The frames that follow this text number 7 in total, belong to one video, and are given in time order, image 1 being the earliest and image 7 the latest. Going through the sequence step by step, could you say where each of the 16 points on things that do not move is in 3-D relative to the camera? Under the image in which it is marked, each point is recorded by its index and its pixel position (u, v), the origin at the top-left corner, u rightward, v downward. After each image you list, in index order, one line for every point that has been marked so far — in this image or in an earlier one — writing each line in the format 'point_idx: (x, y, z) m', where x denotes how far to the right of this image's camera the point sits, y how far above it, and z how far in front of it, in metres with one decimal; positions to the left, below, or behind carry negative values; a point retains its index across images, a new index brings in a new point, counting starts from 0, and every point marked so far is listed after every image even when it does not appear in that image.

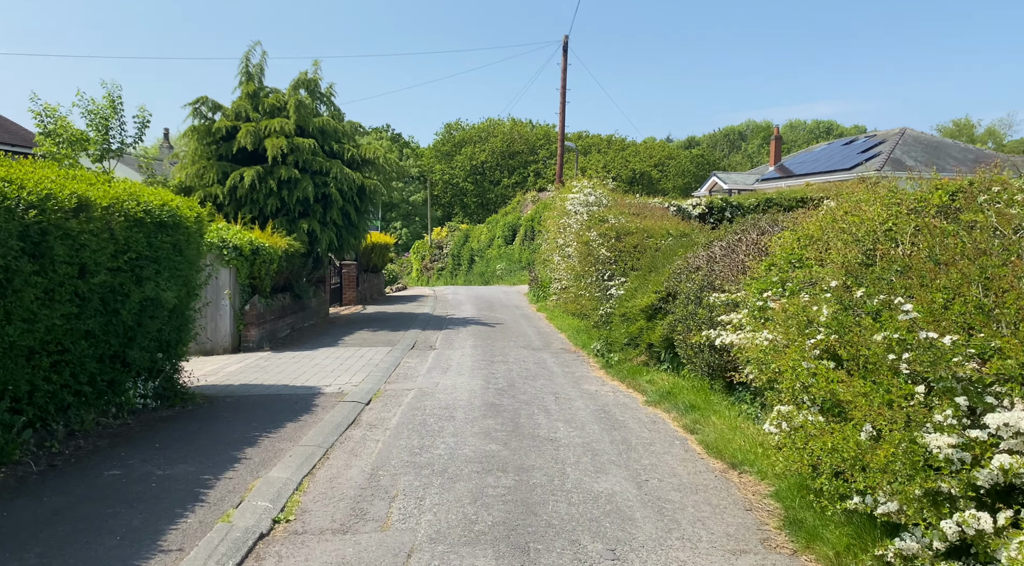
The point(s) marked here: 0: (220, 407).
0: (-2.9, -1.2, +6.9) m
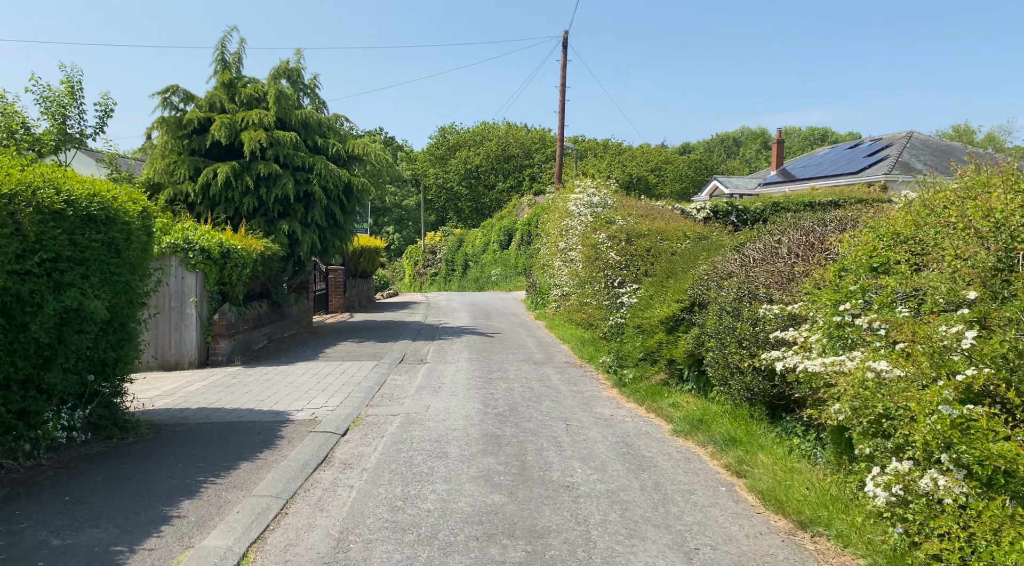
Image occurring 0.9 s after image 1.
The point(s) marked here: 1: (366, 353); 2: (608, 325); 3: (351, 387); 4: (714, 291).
0: (-2.9, -1.3, +5.8) m
1: (-2.3, -1.1, +11.0) m
2: (+1.4, -0.6, +10.3) m
3: (-1.9, -1.2, +8.2) m
4: (+2.0, -0.1, +6.9) m
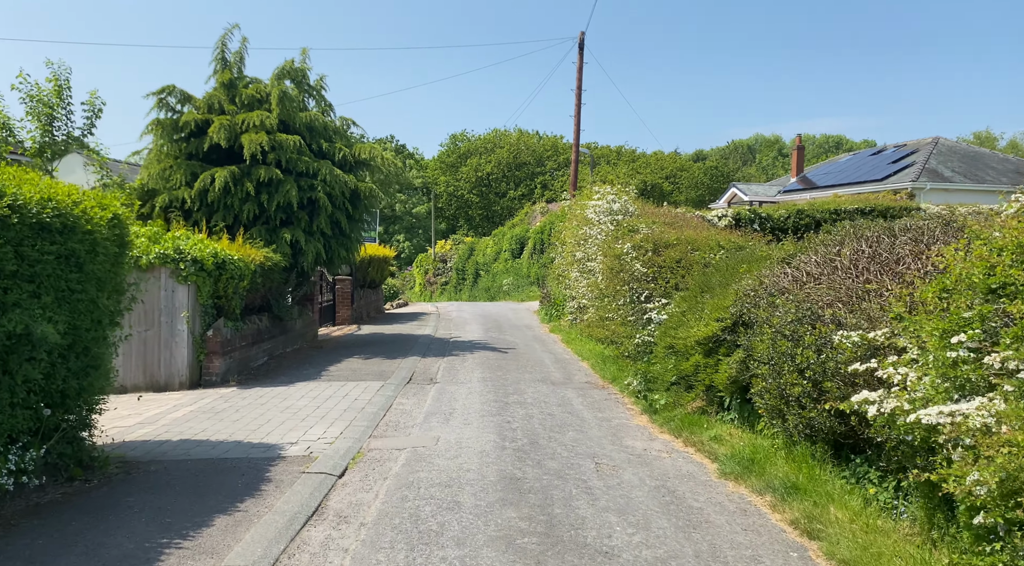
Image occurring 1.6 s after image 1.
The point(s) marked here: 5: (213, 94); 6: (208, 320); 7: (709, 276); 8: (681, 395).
0: (-2.7, -1.4, +5.0) m
1: (-2.1, -1.3, +10.3) m
2: (+1.7, -0.8, +9.4) m
3: (-1.7, -1.4, +7.4) m
4: (+2.2, -0.3, +6.1) m
5: (-5.1, +3.2, +11.9) m
6: (-4.0, -0.5, +9.2) m
7: (+2.4, +0.1, +8.5) m
8: (+1.9, -1.2, +7.7) m
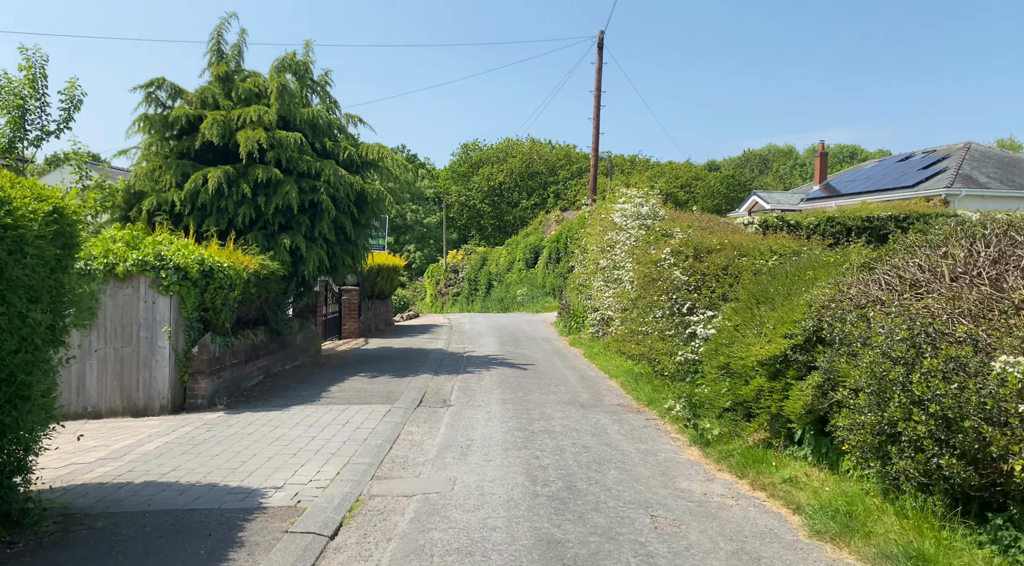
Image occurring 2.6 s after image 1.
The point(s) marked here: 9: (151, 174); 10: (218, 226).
0: (-2.5, -1.5, +3.9) m
1: (-1.8, -1.4, +9.2) m
2: (+1.9, -0.9, +8.3) m
3: (-1.4, -1.5, +6.3) m
4: (+2.4, -0.3, +5.0) m
5: (-4.8, +3.1, +10.9) m
6: (-3.7, -0.6, +8.2) m
7: (+2.7, 0.0, +7.4) m
8: (+2.1, -1.3, +6.6) m
9: (-5.4, +1.7, +10.5) m
10: (-4.4, +0.9, +10.5) m
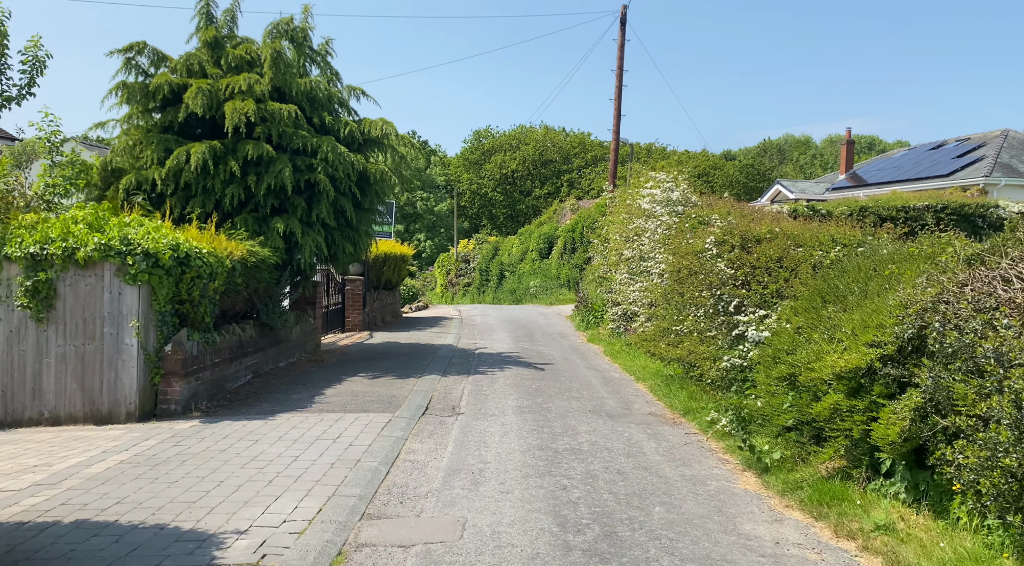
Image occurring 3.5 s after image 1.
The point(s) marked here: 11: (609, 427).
0: (-2.4, -1.4, +2.9) m
1: (-1.6, -1.3, +8.1) m
2: (+2.1, -0.9, +7.2) m
3: (-1.3, -1.4, +5.3) m
4: (+2.6, -0.3, +3.8) m
5: (-4.5, +3.2, +9.8) m
6: (-3.5, -0.5, +7.2) m
7: (+2.9, 0.0, +6.2) m
8: (+2.3, -1.3, +5.5) m
9: (-5.2, +1.8, +9.4) m
10: (-4.2, +1.0, +9.5) m
11: (+1.0, -1.5, +7.1) m
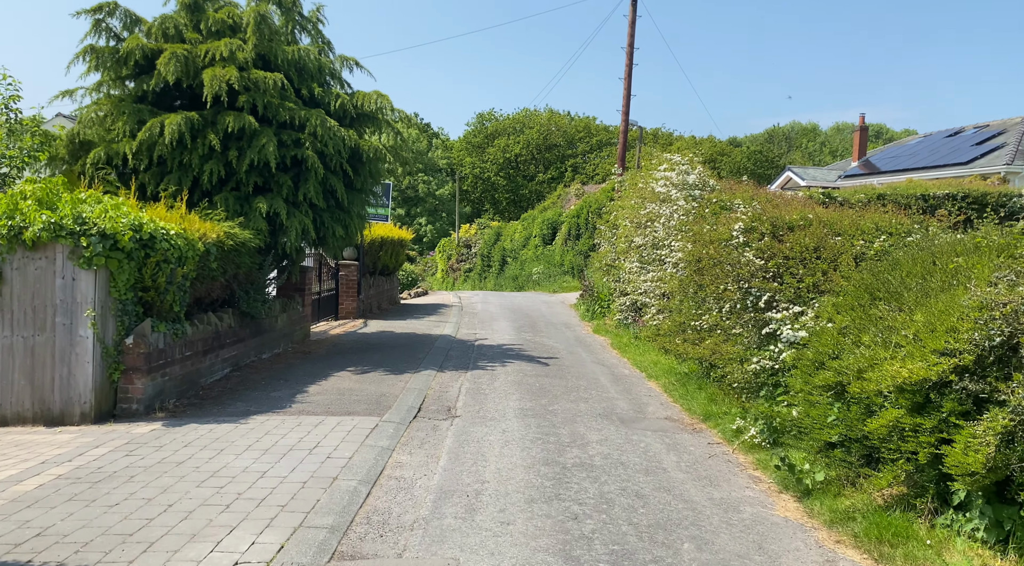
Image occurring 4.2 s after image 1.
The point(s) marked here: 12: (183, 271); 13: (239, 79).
0: (-2.4, -1.4, +2.1) m
1: (-1.5, -1.2, +7.4) m
2: (+2.2, -0.8, +6.4) m
3: (-1.3, -1.3, +4.5) m
4: (+2.6, -0.3, +3.1) m
5: (-4.4, +3.4, +9.0) m
6: (-3.5, -0.4, +6.4) m
7: (+2.9, +0.1, +5.4) m
8: (+2.3, -1.3, +4.7) m
9: (-5.1, +2.0, +8.6) m
10: (-4.1, +1.2, +8.7) m
11: (+1.0, -1.4, +6.4) m
12: (-3.2, +0.1, +6.8) m
13: (-3.4, +2.5, +8.6) m
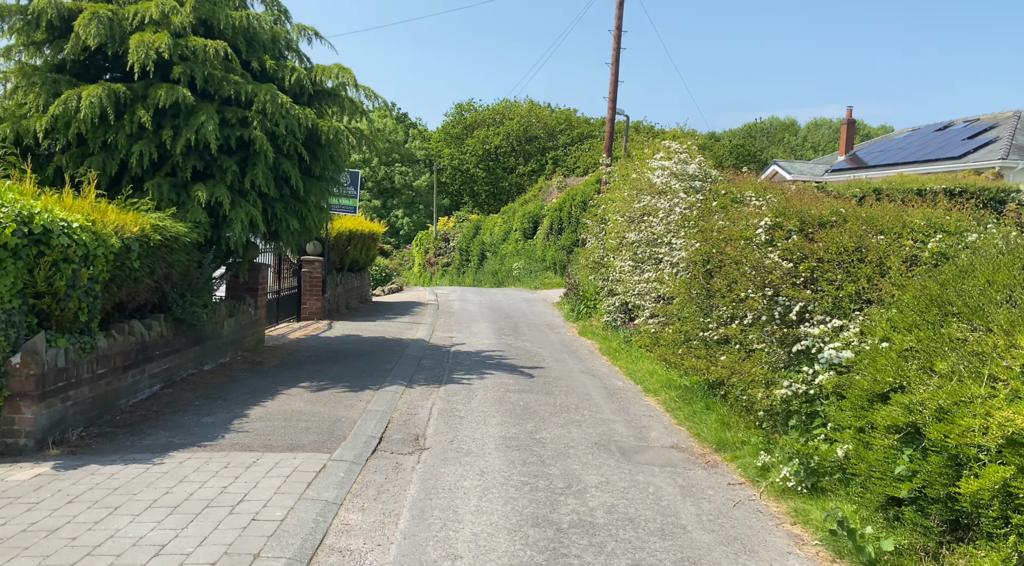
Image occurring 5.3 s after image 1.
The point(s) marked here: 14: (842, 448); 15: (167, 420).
0: (-2.4, -1.5, +0.9) m
1: (-1.7, -1.2, +6.2) m
2: (+2.0, -0.9, +5.4) m
3: (-1.4, -1.4, +3.3) m
4: (+2.6, -0.4, +2.0) m
5: (-4.6, +3.4, +7.7) m
6: (-3.7, -0.4, +5.1) m
7: (+2.8, 0.0, +4.4) m
8: (+2.2, -1.3, +3.6) m
9: (-5.3, +2.0, +7.3) m
10: (-4.3, +1.2, +7.4) m
11: (+0.9, -1.4, +5.3) m
12: (-3.4, +0.1, +5.6) m
13: (-3.6, +2.5, +7.3) m
14: (+2.1, -1.1, +4.5) m
15: (-3.0, -1.2, +6.1) m
